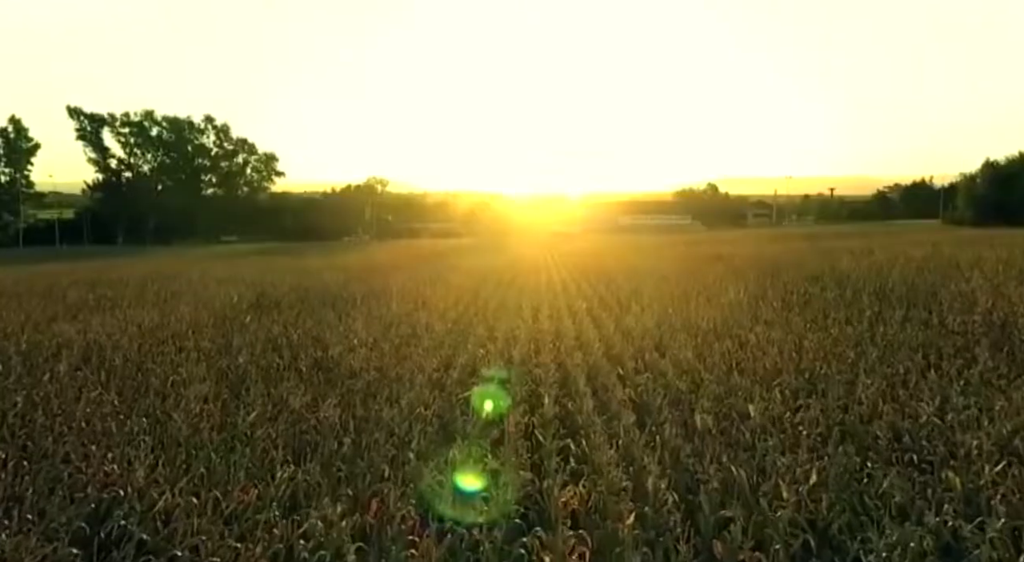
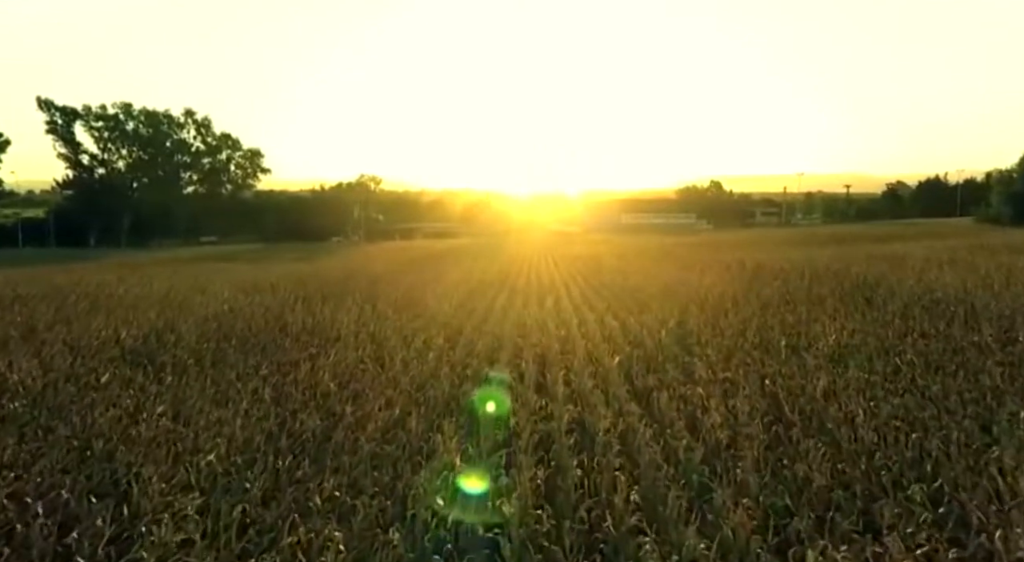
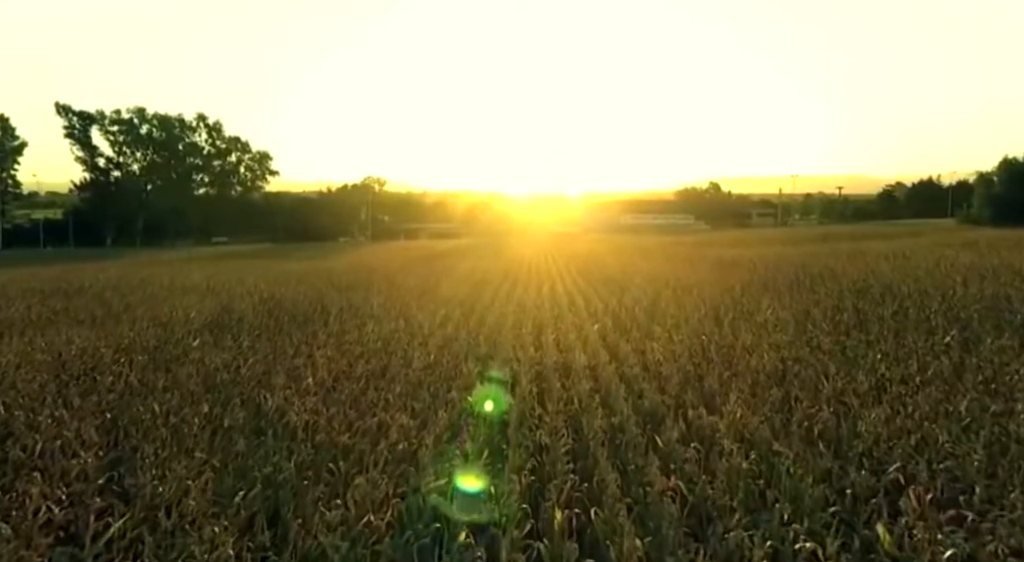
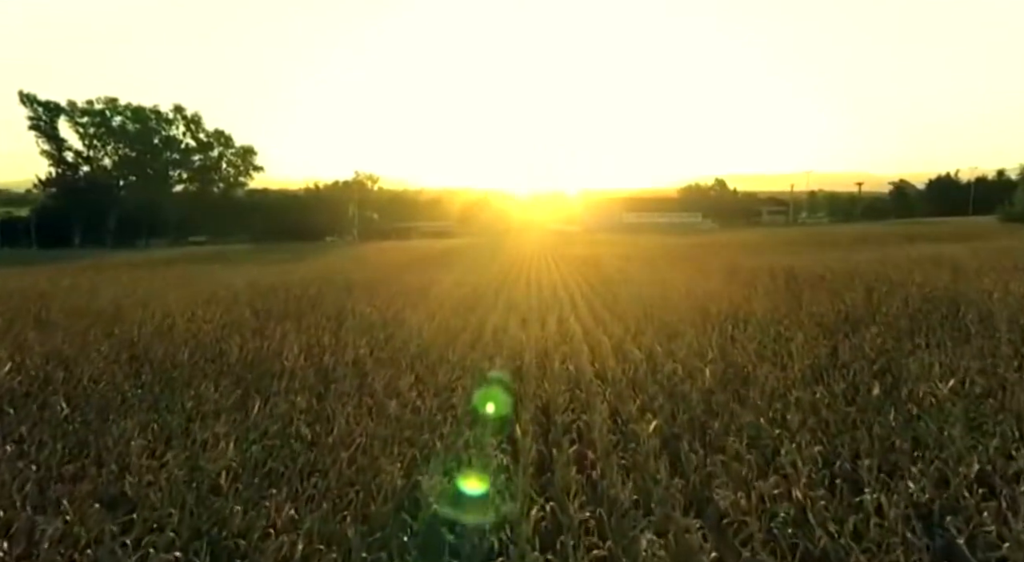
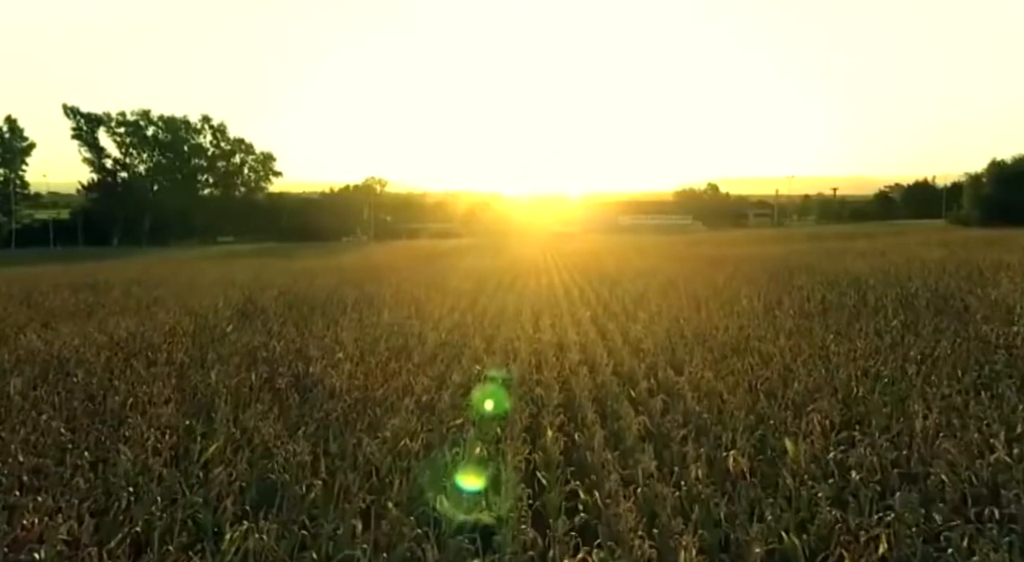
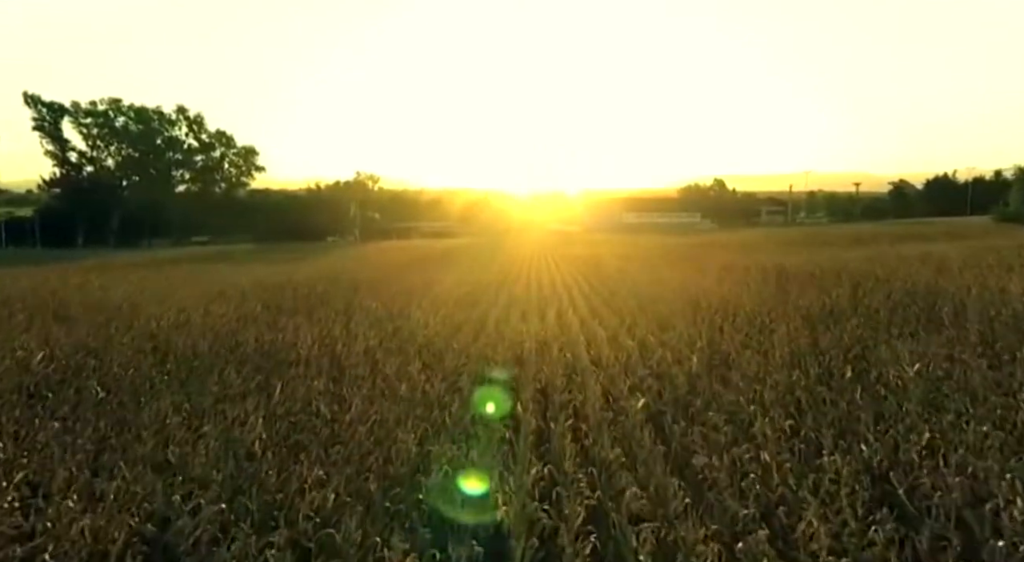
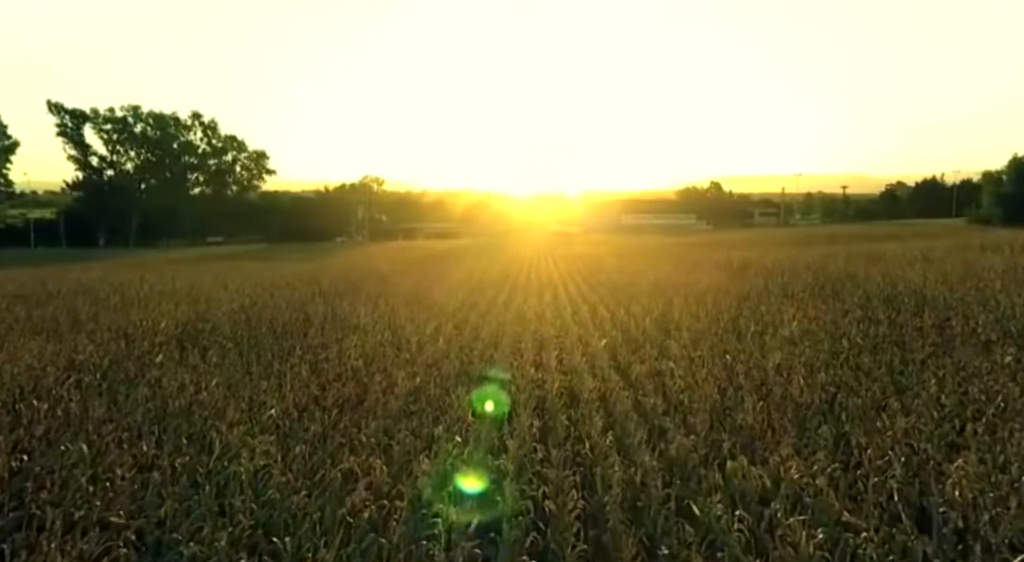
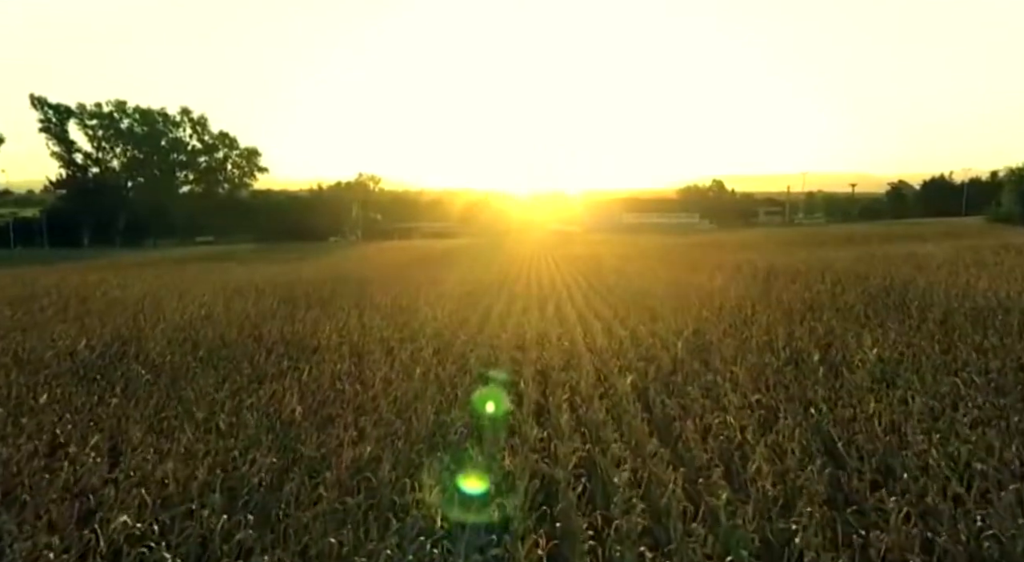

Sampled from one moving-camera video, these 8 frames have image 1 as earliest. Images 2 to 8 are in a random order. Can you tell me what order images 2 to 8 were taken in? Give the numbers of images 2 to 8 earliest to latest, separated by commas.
5, 3, 7, 2, 8, 6, 4
